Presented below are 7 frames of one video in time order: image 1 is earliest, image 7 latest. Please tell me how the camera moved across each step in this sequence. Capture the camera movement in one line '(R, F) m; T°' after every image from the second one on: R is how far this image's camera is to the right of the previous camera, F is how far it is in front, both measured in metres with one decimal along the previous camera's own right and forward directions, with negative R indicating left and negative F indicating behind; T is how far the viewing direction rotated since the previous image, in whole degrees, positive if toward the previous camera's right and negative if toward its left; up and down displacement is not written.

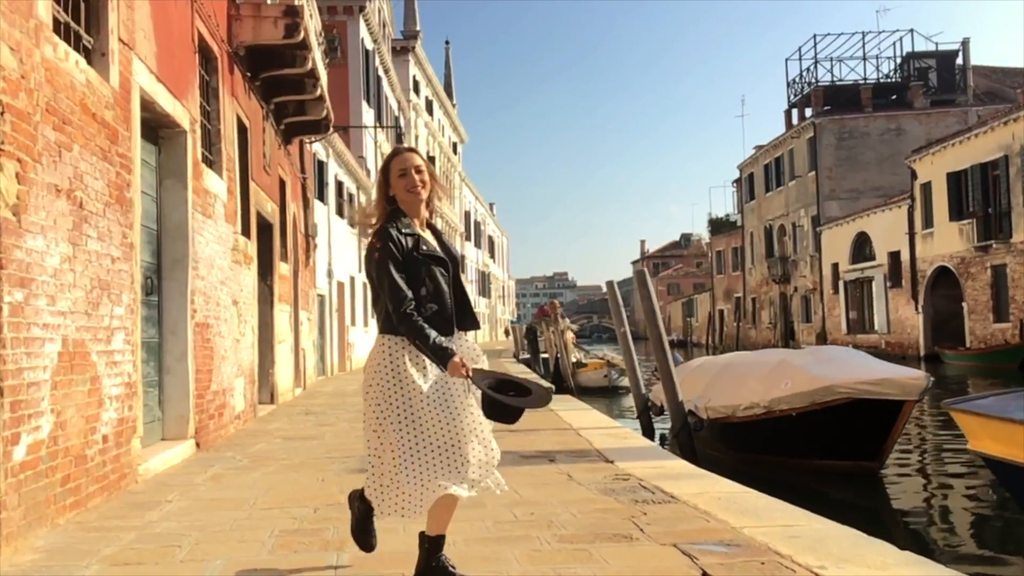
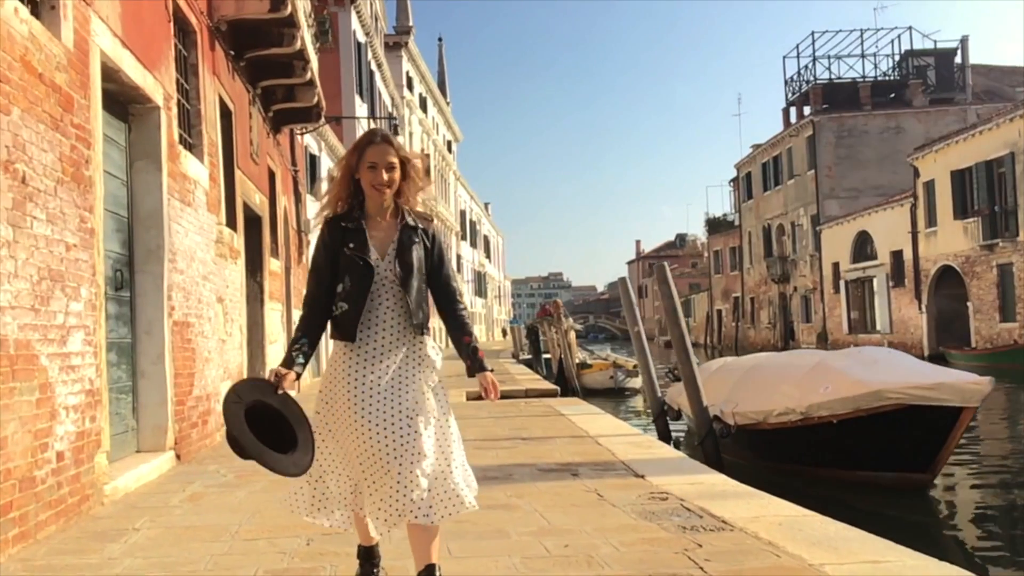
(-0.2, +0.9) m; +1°
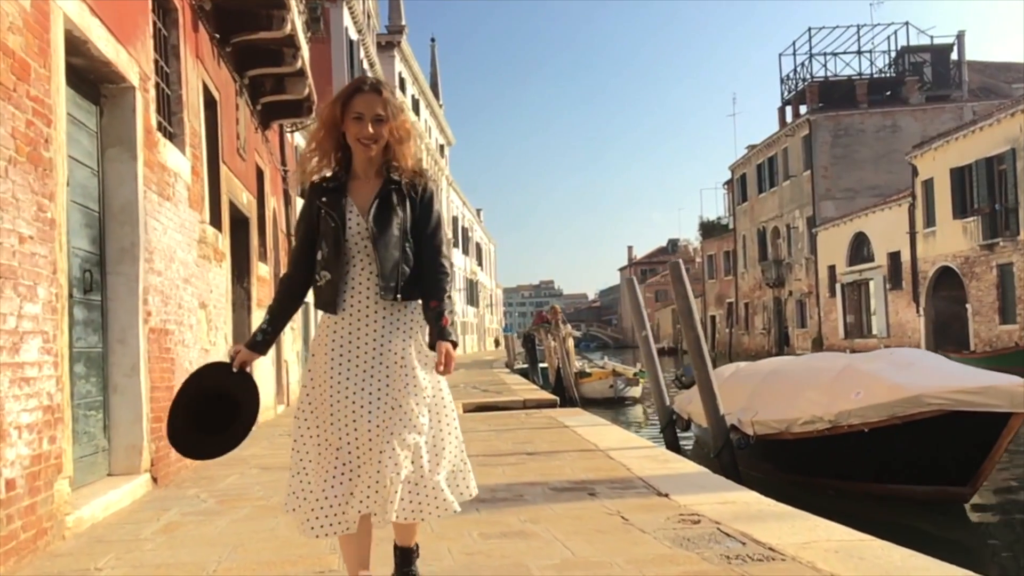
(-0.1, +0.6) m; +1°
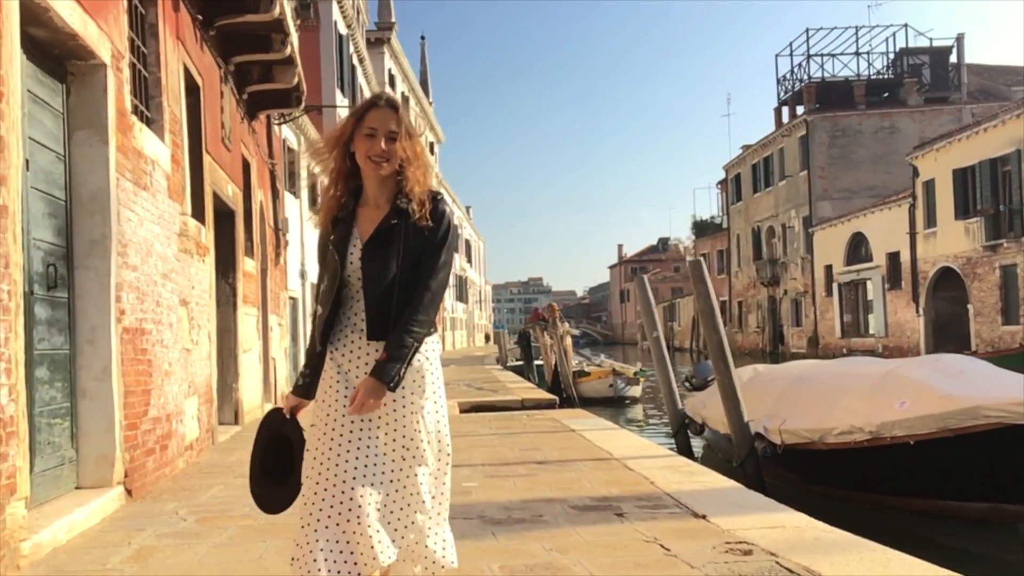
(-0.2, +0.7) m; +1°
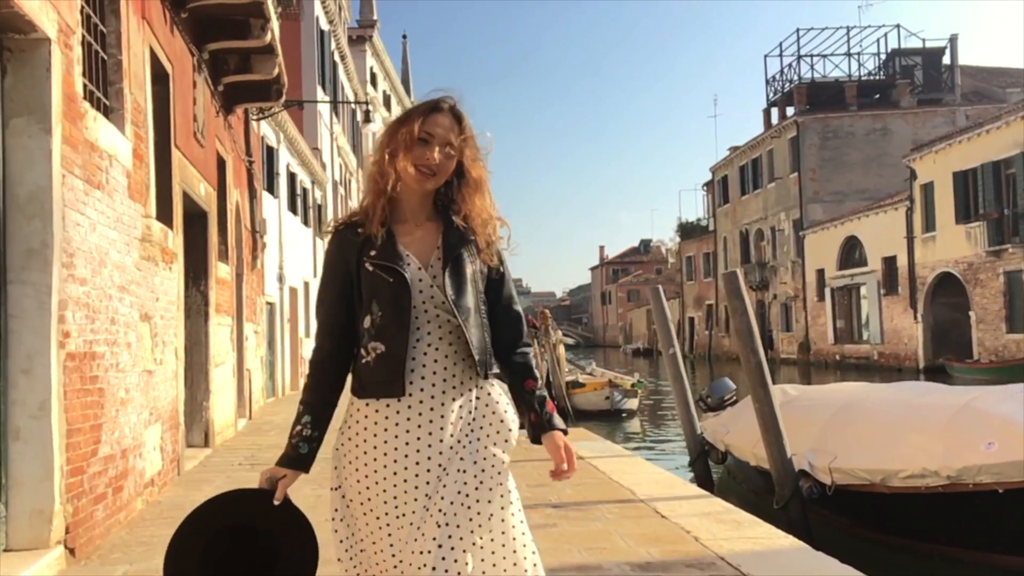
(-0.3, +1.1) m; +1°
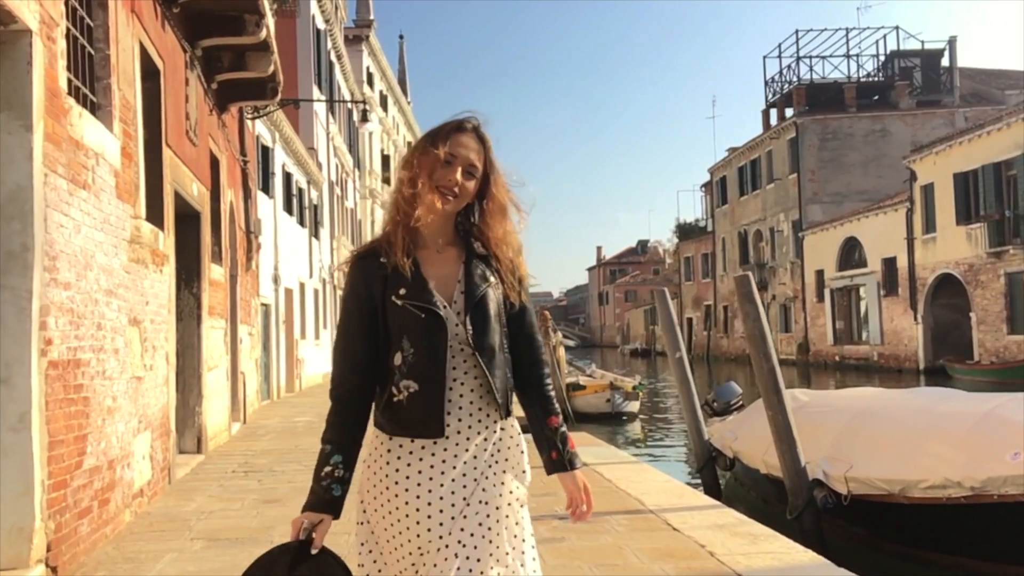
(-0.1, +0.3) m; 0°
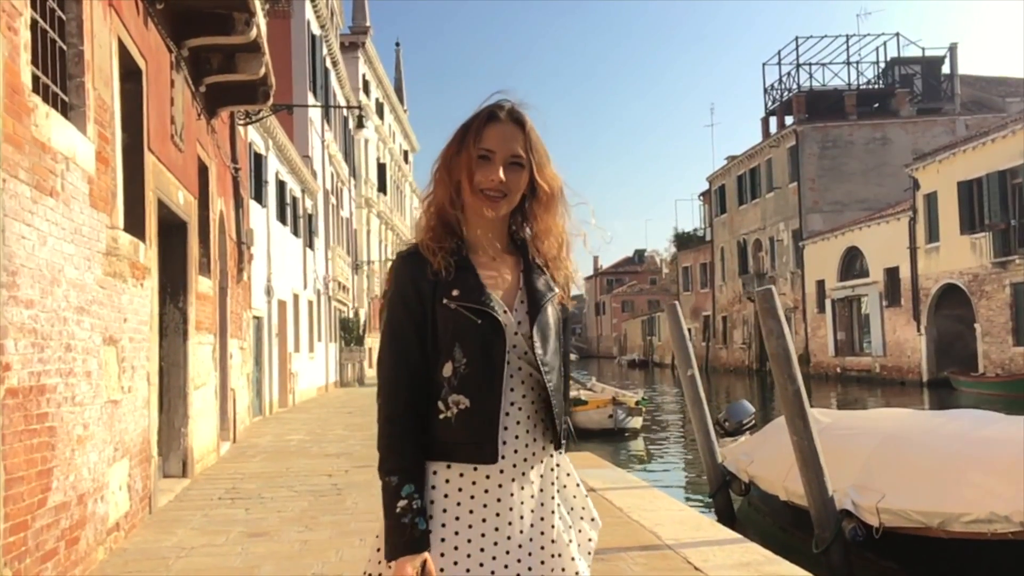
(-0.1, +0.5) m; 0°
